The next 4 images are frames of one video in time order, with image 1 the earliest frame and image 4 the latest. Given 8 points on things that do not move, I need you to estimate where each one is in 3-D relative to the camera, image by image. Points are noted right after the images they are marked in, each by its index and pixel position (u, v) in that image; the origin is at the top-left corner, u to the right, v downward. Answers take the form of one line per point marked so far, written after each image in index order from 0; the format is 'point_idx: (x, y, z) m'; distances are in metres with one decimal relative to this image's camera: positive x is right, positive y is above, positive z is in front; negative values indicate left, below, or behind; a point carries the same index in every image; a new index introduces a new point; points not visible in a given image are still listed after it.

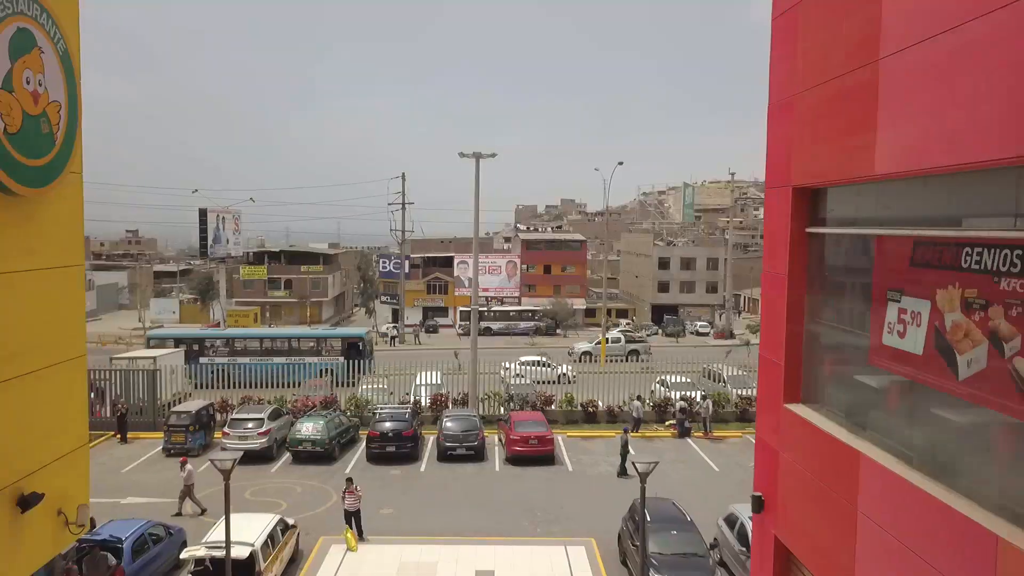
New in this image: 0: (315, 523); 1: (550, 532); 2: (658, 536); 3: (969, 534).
0: (-4.2, -5.0, +17.3) m
1: (+0.8, -5.1, +16.9) m
2: (+2.5, -4.3, +14.1) m
3: (+3.0, -1.6, +5.5) m
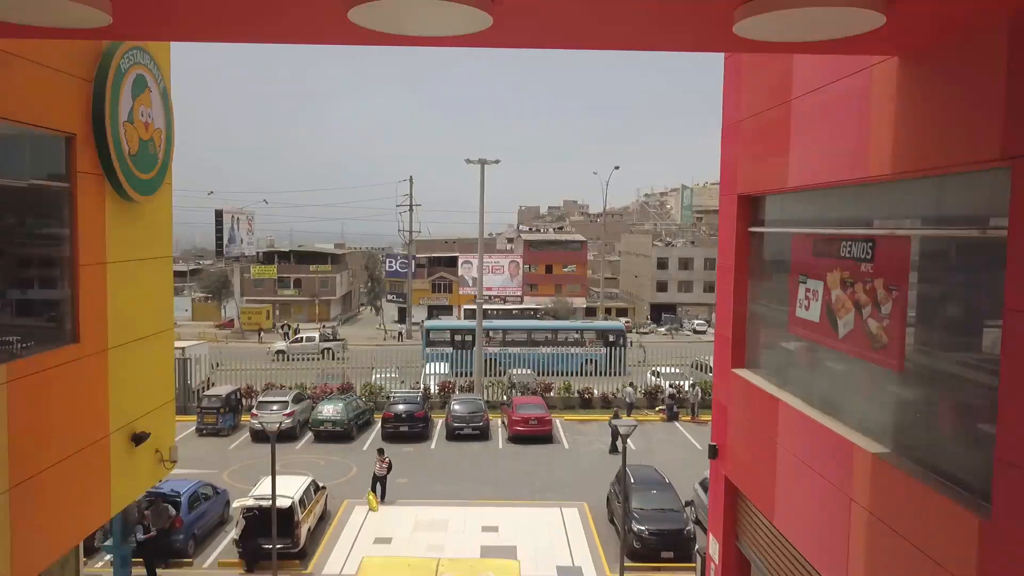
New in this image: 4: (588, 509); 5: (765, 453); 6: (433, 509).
0: (-4.1, -4.8, +19.5) m
1: (+0.8, -4.9, +19.1) m
2: (+2.6, -4.1, +16.2) m
3: (+3.1, -1.5, +7.6) m
4: (+1.7, -4.9, +18.1) m
5: (+3.0, -2.0, +9.7) m
6: (-1.8, -4.9, +18.1) m
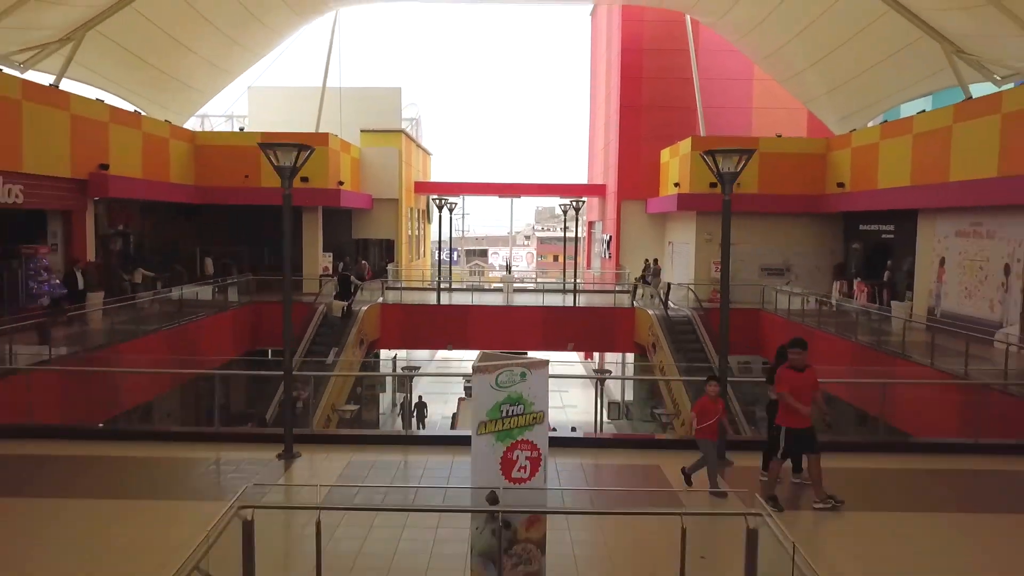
0: (-3.3, -2.9, +47.1) m
1: (+1.6, -3.0, +46.6) m
2: (+3.3, -2.2, +43.7) m
3: (+3.6, +0.4, +35.1) m
4: (+2.4, -3.0, +45.6) m
5: (+3.6, -0.1, +37.1) m
6: (-1.0, -3.0, +45.6) m
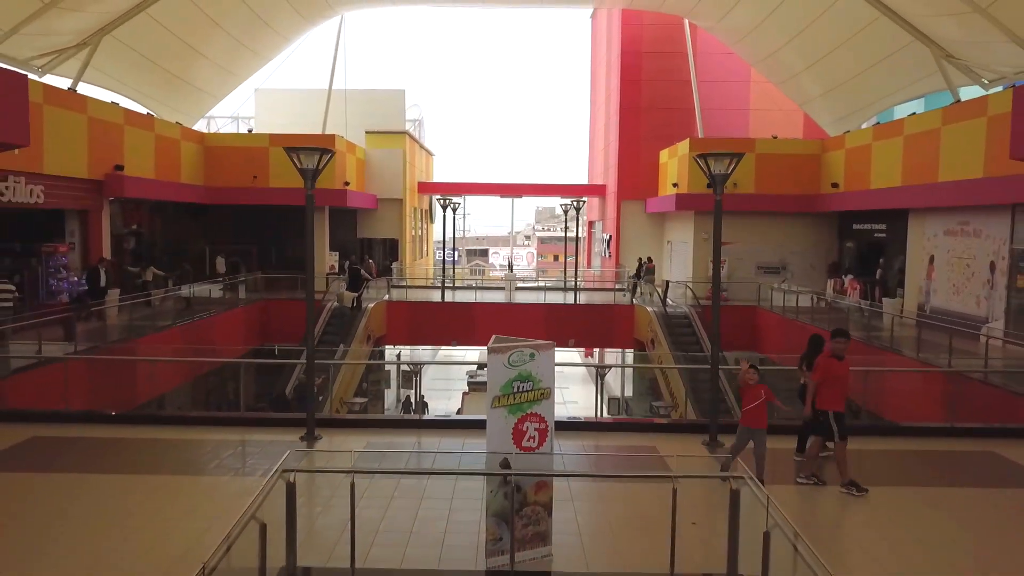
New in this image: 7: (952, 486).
0: (-3.2, -2.9, +47.6) m
1: (+1.7, -2.9, +47.1) m
2: (+3.4, -2.1, +44.2) m
3: (+3.7, +0.5, +35.6) m
4: (+2.5, -2.9, +46.1) m
5: (+3.6, 0.0, +37.7) m
6: (-0.9, -2.9, +46.2) m
7: (+4.3, -1.9, +8.2) m
